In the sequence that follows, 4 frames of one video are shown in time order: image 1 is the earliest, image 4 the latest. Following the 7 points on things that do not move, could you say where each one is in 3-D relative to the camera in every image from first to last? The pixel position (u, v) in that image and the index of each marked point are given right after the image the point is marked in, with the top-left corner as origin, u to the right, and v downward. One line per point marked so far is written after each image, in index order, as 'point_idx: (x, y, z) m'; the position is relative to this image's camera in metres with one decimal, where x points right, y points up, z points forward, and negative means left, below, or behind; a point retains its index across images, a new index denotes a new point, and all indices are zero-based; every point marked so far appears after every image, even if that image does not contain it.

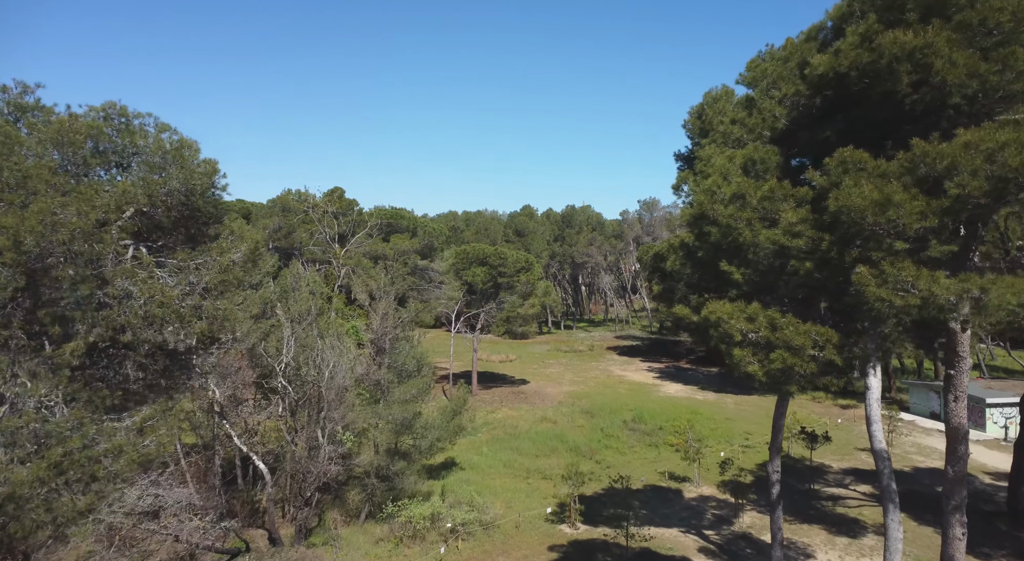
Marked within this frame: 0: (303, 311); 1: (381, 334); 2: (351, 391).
0: (-5.6, -0.7, +19.2) m
1: (-3.7, -1.5, +19.6) m
2: (-4.1, -2.8, +18.1) m
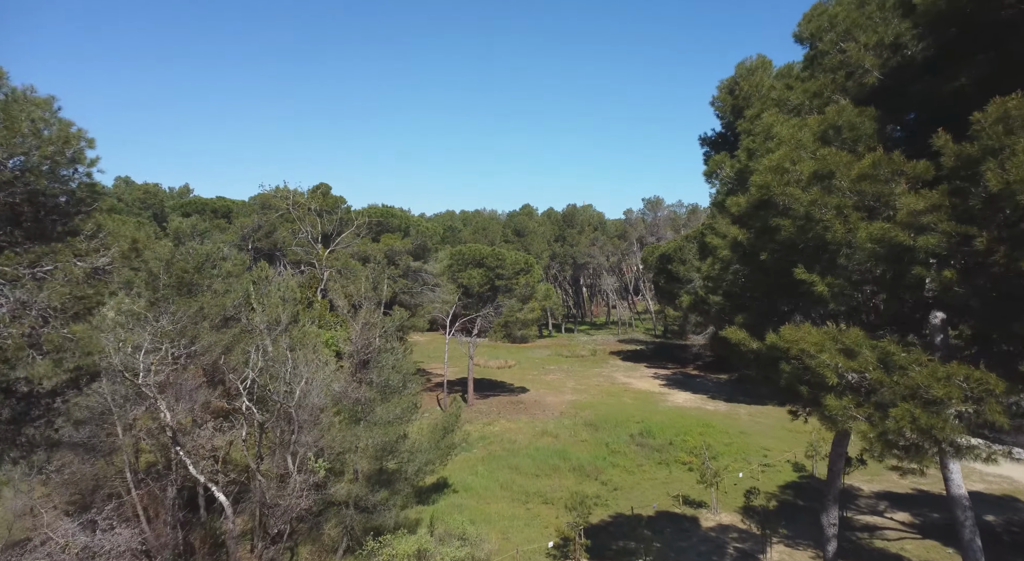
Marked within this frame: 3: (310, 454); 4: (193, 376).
0: (-5.6, -0.9, +17.1) m
1: (-3.8, -1.6, +17.5) m
2: (-4.2, -2.9, +16.0) m
3: (-4.4, -3.8, +15.5) m
4: (-7.0, -2.1, +15.7) m
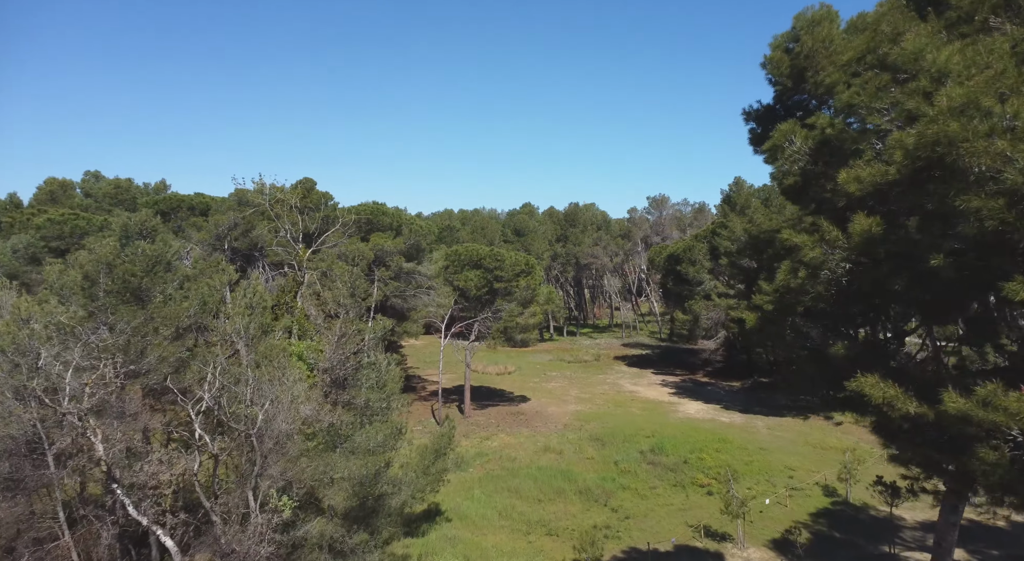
0: (-5.7, -1.0, +14.8) m
1: (-3.8, -1.7, +15.2) m
2: (-4.2, -3.0, +13.7) m
3: (-4.4, -3.9, +13.2) m
4: (-7.0, -2.2, +13.4) m
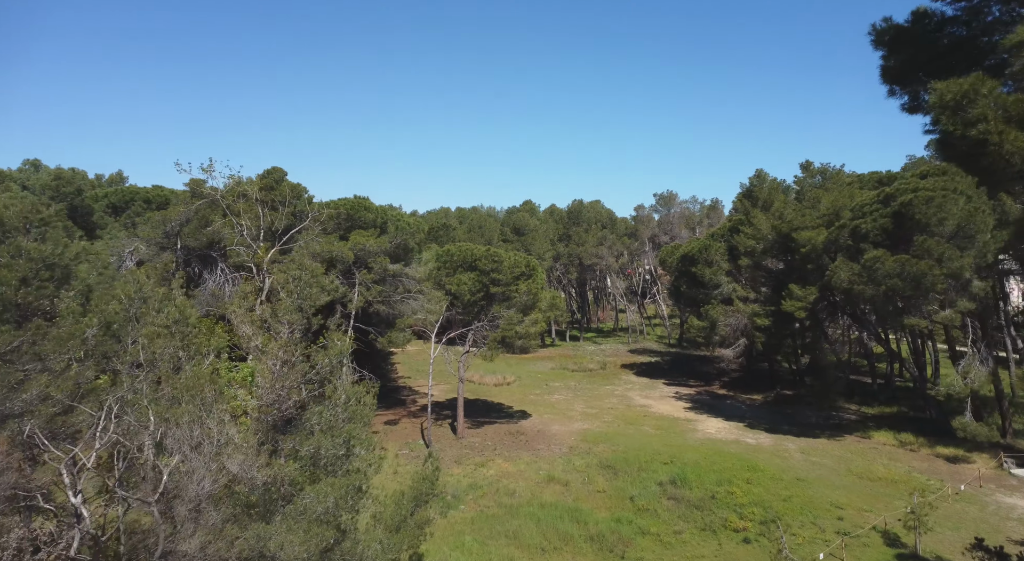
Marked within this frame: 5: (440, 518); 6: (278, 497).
0: (-5.7, -1.1, +11.3) m
1: (-3.8, -1.9, +11.7) m
2: (-4.2, -3.2, +10.3) m
3: (-4.5, -4.0, +9.7) m
4: (-7.1, -2.4, +9.9) m
5: (-1.9, -6.4, +19.1) m
6: (-3.5, -3.3, +11.0) m
